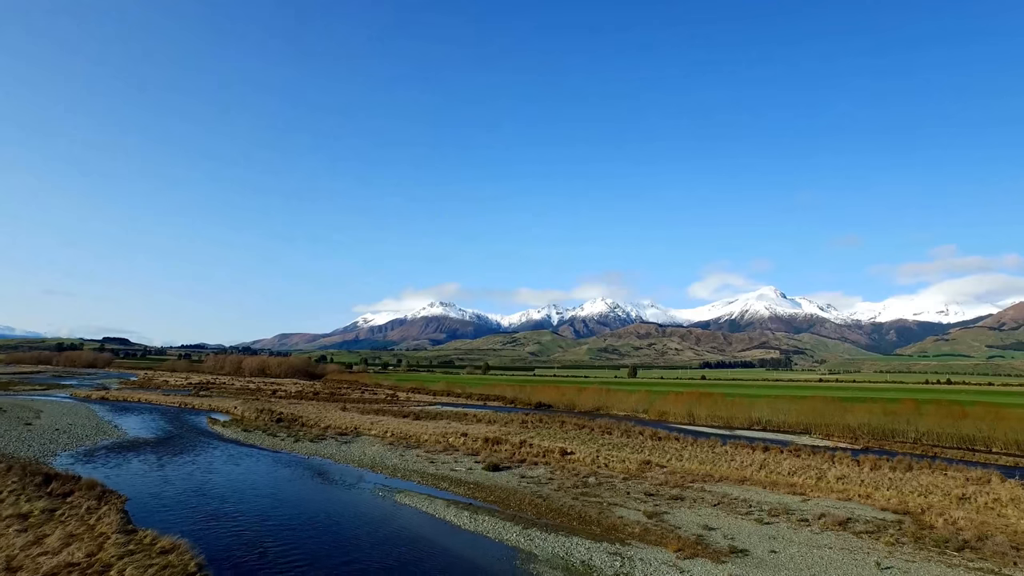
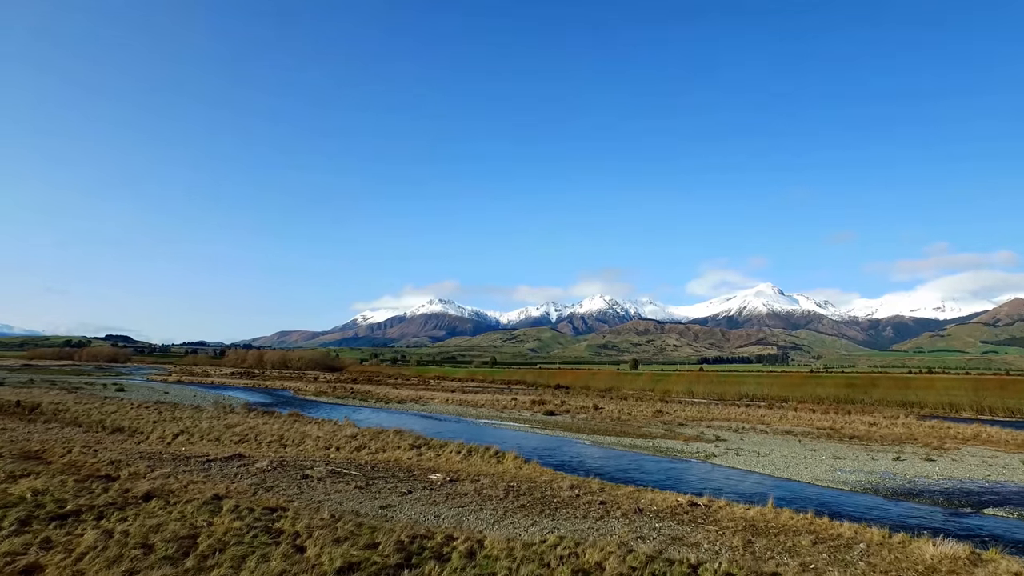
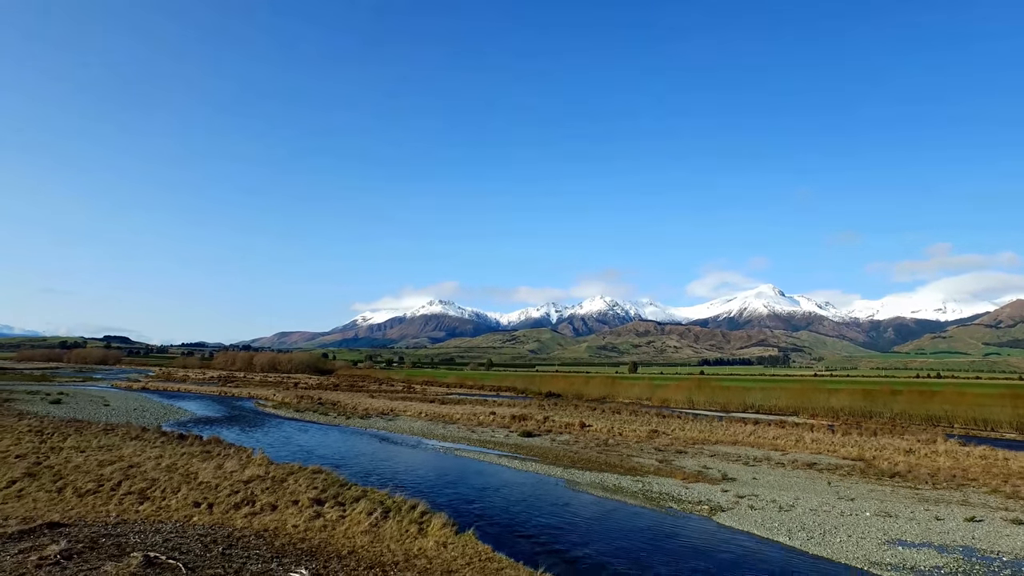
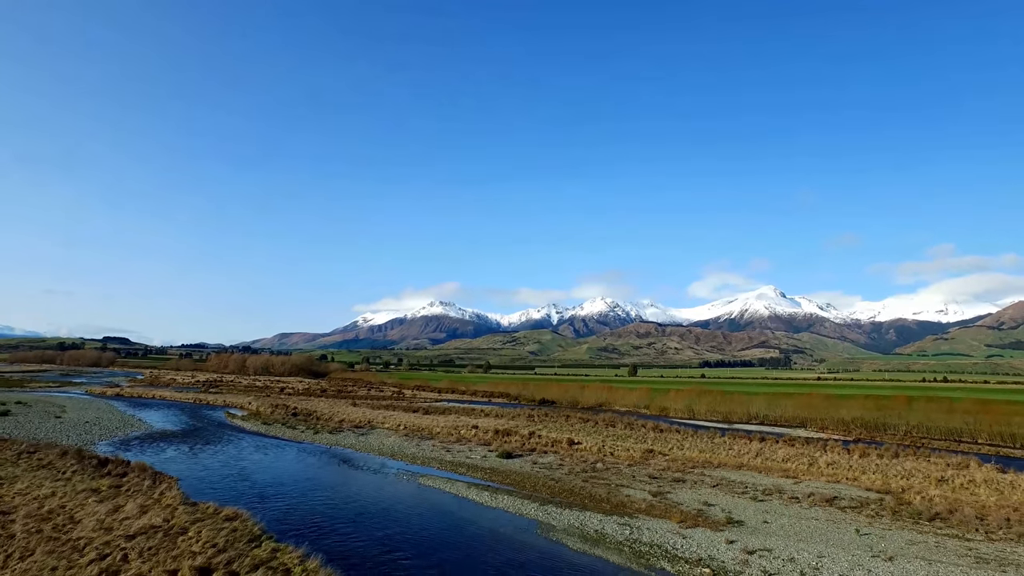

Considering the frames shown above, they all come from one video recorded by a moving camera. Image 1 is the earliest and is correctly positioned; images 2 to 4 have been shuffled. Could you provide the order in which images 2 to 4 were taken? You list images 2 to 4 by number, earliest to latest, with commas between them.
4, 3, 2
